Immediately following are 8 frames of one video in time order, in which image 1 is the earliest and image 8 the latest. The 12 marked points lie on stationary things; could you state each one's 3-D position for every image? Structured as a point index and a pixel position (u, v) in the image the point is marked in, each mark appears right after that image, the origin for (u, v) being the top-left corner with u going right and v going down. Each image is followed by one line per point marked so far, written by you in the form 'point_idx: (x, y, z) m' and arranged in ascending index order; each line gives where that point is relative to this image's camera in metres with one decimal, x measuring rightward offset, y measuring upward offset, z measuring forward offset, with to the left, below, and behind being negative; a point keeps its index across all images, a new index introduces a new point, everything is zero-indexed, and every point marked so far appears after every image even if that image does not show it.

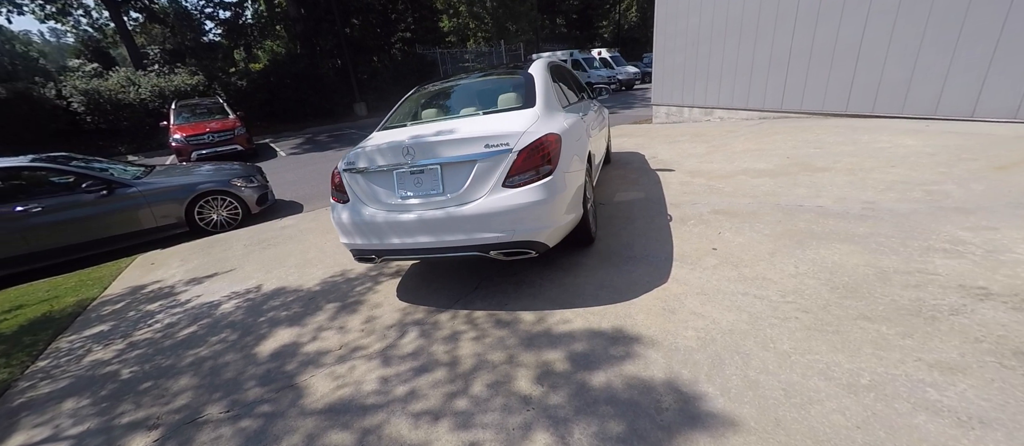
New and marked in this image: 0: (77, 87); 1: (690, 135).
0: (-17.6, +5.4, +16.2) m
1: (+3.1, +1.6, +7.1) m
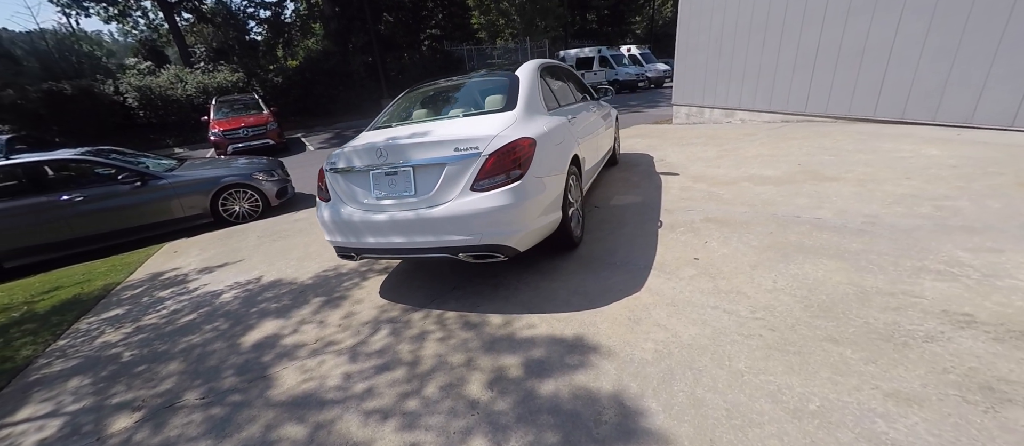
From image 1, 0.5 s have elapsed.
0: (-16.6, +6.0, +17.3) m
1: (+3.3, +1.5, +6.9) m
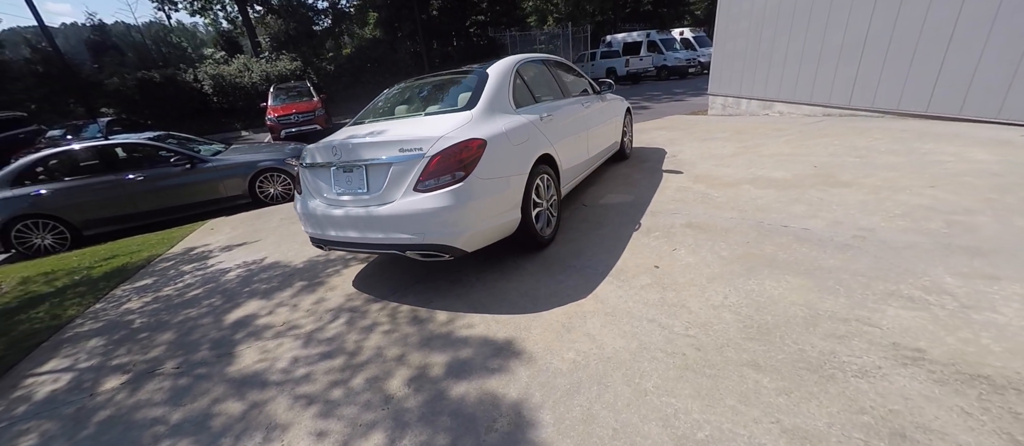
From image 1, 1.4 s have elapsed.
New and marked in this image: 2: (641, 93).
0: (-14.8, +7.1, +19.1) m
1: (+3.5, +1.5, +6.4) m
2: (+5.6, +5.7, +17.5) m
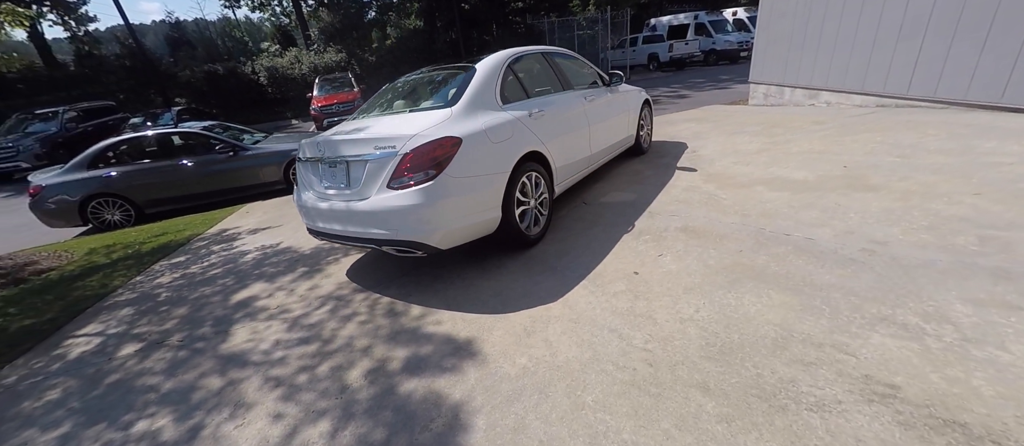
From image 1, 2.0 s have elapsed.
0: (-12.8, +8.1, +20.3) m
1: (+3.8, +1.5, +5.9) m
2: (+7.3, +6.0, +16.5) m
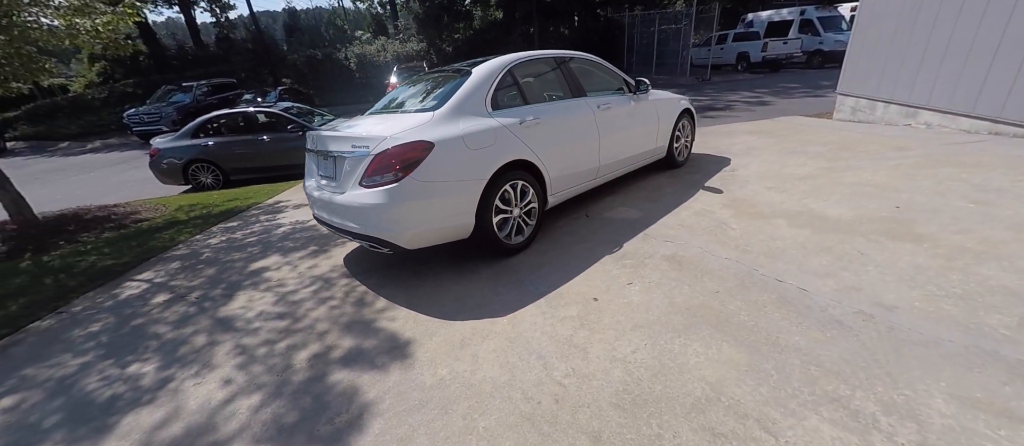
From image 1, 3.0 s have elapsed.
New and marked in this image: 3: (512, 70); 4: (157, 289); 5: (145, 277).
0: (-8.8, +9.5, +22.0) m
1: (+4.2, +1.0, +5.2) m
2: (+9.9, +5.2, +14.9) m
3: (0.0, +1.3, +3.3) m
4: (-3.2, -0.6, +3.6) m
5: (-3.6, -0.5, +3.9) m
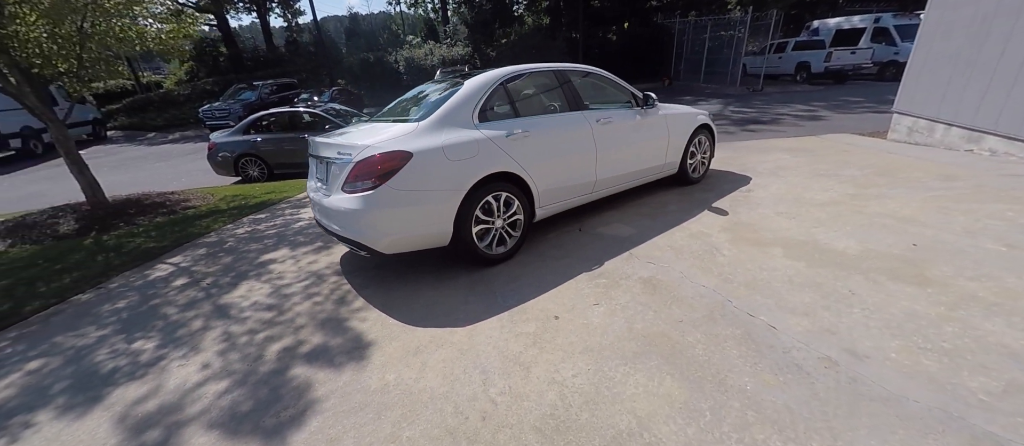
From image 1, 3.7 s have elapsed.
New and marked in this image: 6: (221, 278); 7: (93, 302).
0: (-6.3, +9.7, +23.0) m
1: (+4.3, +0.7, +4.7) m
2: (+11.3, +4.4, +13.8) m
3: (0.0, +1.2, +3.3) m
4: (-3.3, -0.5, +3.9) m
5: (-3.7, -0.4, +4.3) m
6: (-2.7, -0.5, +3.7) m
7: (-3.8, -0.7, +3.6) m
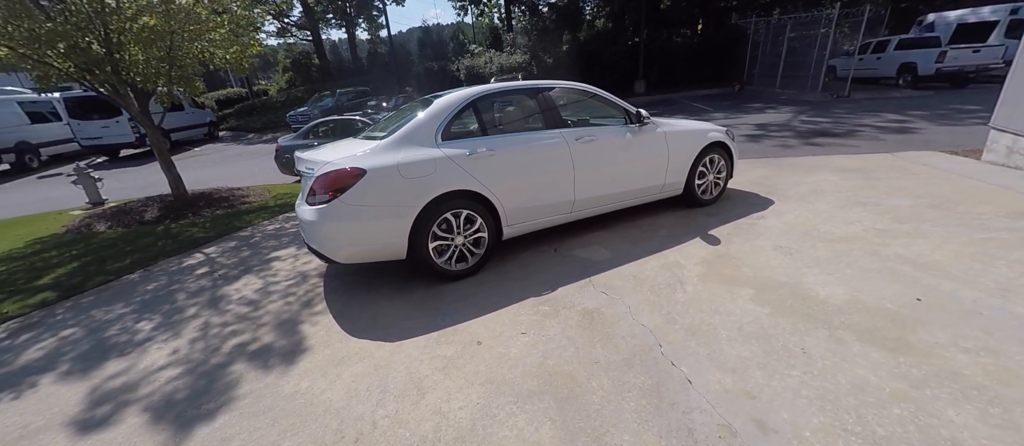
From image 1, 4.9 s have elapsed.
0: (-2.7, +9.7, +23.8) m
1: (+4.3, +0.3, +4.0) m
2: (+12.8, +3.5, +11.8) m
3: (-0.3, +1.0, +3.3) m
4: (-3.5, -0.5, +4.5) m
5: (-3.8, -0.4, +4.9) m
6: (-2.9, -0.5, +4.1) m
7: (-4.0, -0.6, +4.2) m
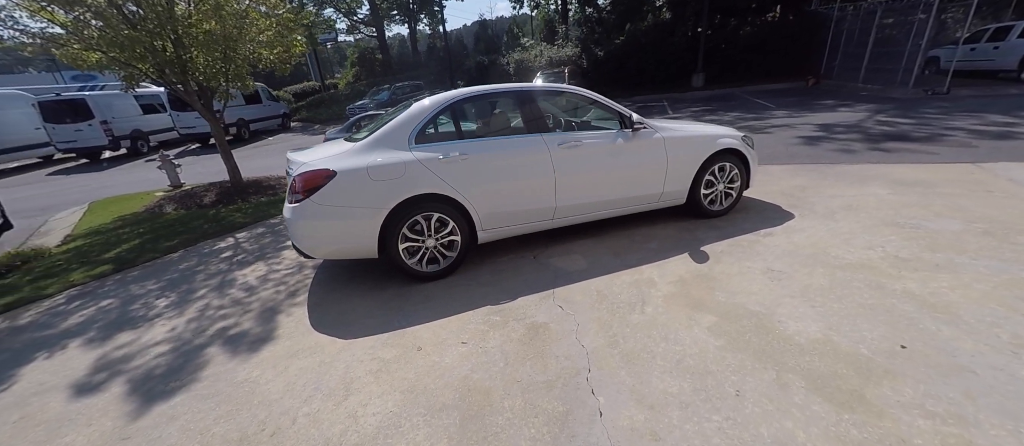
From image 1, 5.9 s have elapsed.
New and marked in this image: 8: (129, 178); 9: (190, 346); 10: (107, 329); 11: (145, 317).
0: (+0.4, +10.1, +23.7) m
1: (+4.1, 0.0, +3.4) m
2: (+13.8, +2.9, +9.9) m
3: (-0.4, +1.0, +3.3) m
4: (-3.5, -0.3, +4.9) m
5: (-3.8, -0.2, +5.4) m
6: (-3.0, -0.4, +4.5) m
7: (-4.1, -0.5, +4.8) m
8: (-12.3, +1.4, +12.7) m
9: (-2.3, -0.9, +2.8) m
10: (-3.3, -0.9, +3.3) m
11: (-3.1, -0.8, +3.4) m
